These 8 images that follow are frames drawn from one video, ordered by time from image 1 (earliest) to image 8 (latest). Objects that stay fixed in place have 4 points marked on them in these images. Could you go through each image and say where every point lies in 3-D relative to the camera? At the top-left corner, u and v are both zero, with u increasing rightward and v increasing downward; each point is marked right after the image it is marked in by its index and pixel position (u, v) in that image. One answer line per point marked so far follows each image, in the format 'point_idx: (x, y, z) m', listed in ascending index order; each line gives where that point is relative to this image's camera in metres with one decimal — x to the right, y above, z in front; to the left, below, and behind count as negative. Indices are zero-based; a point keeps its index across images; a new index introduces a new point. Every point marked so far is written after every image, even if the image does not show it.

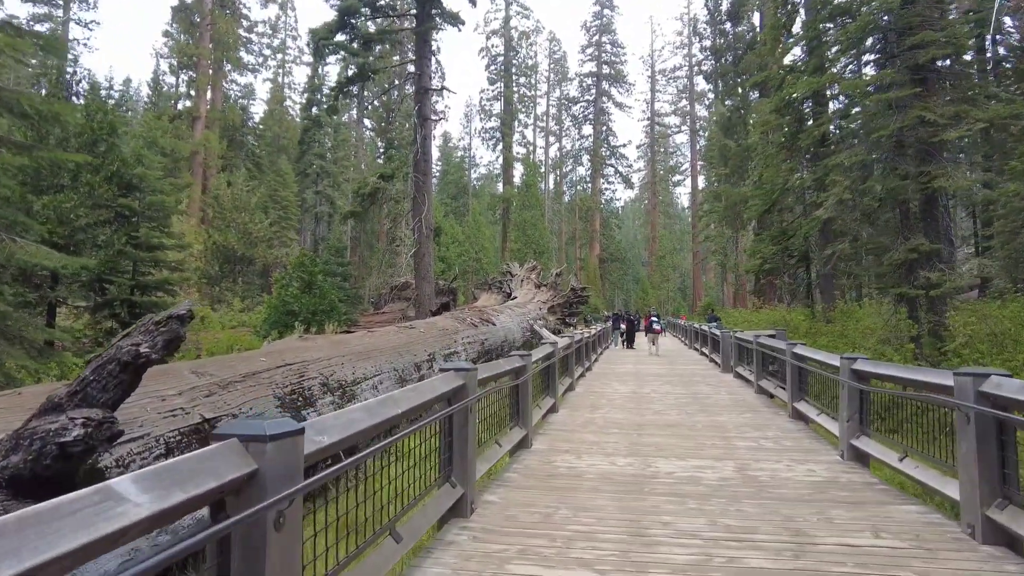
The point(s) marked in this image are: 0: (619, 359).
0: (+2.5, -1.6, +14.6) m
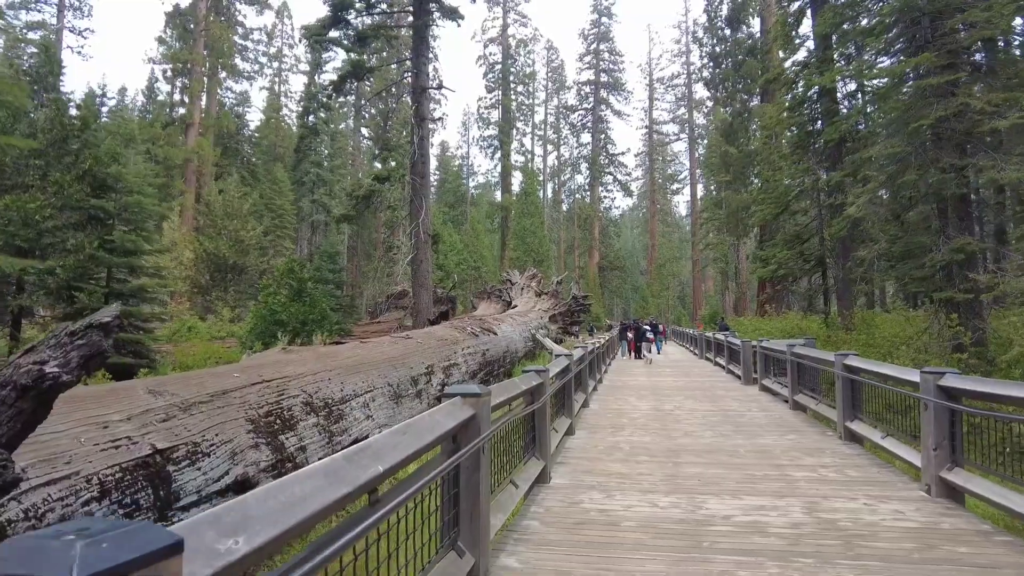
0: (+2.6, -1.8, +13.9) m
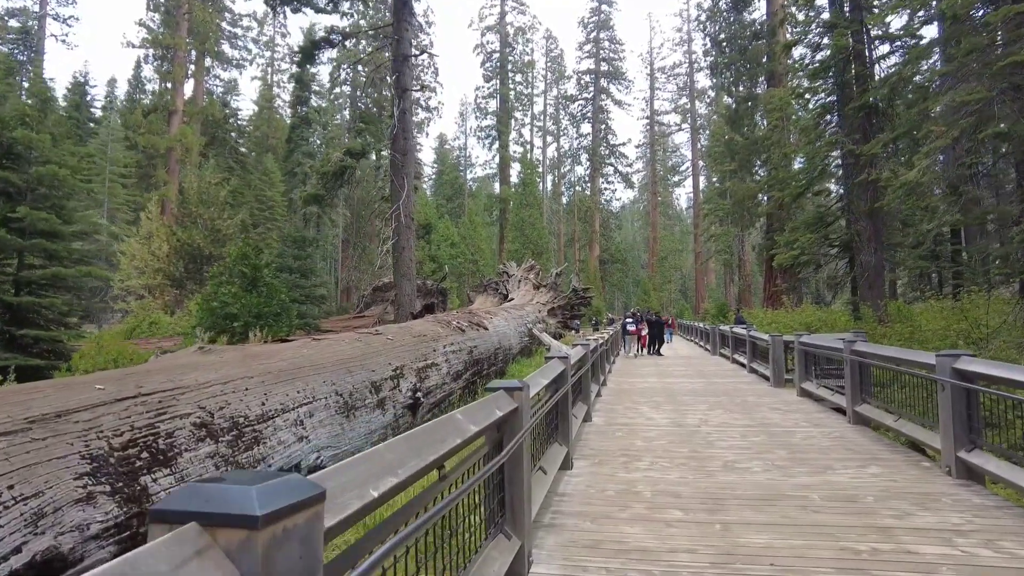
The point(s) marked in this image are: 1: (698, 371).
0: (+2.4, -1.5, +12.4) m
1: (+3.3, -1.5, +11.5) m
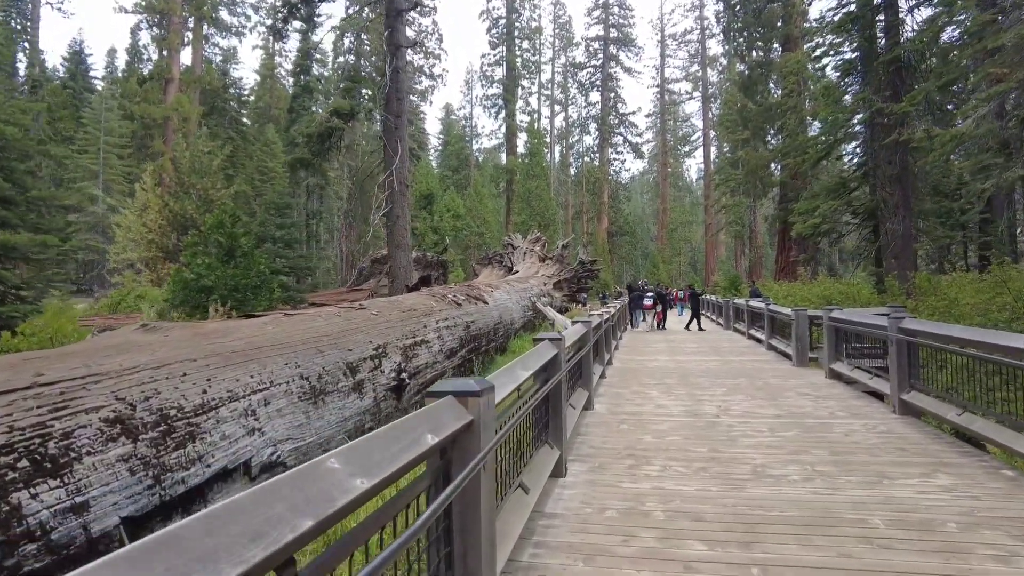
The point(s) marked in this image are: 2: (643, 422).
0: (+2.4, -1.0, +11.6) m
1: (+3.3, -1.0, +10.8) m
2: (+1.0, -1.1, +5.1) m
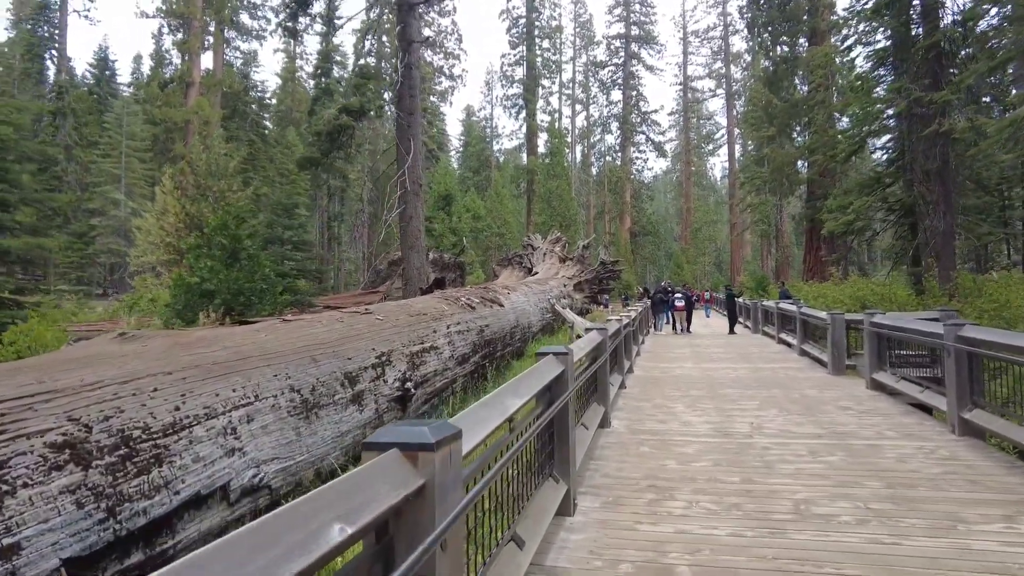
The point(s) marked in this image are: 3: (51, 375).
0: (+2.7, -1.1, +11.1) m
1: (+3.5, -1.0, +10.2) m
2: (+1.1, -1.1, +4.6) m
3: (-2.4, -0.4, +3.4) m
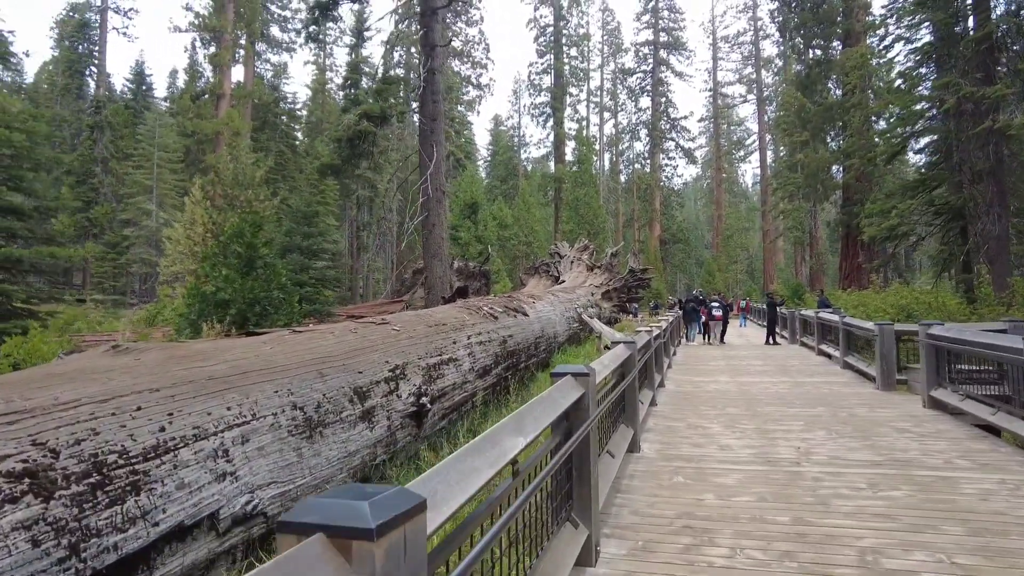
0: (+3.1, -1.2, +10.6) m
1: (+3.9, -1.1, +9.7) m
2: (+1.2, -1.1, +4.1) m
3: (-2.3, -0.5, +3.1) m
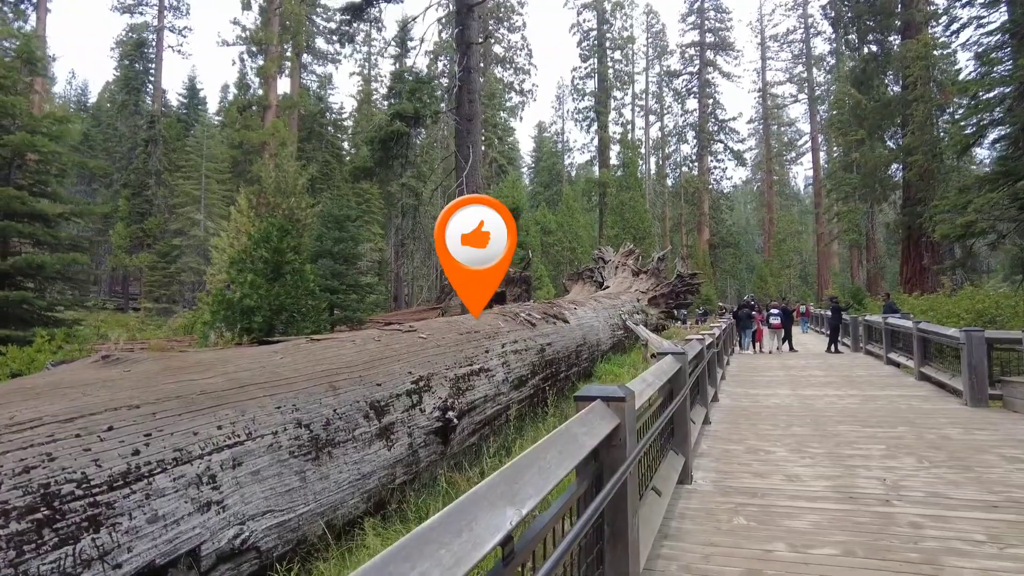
0: (+3.7, -1.3, +9.8) m
1: (+4.4, -1.2, +8.9) m
2: (+1.4, -1.1, +3.5) m
3: (-2.2, -0.5, +2.7) m
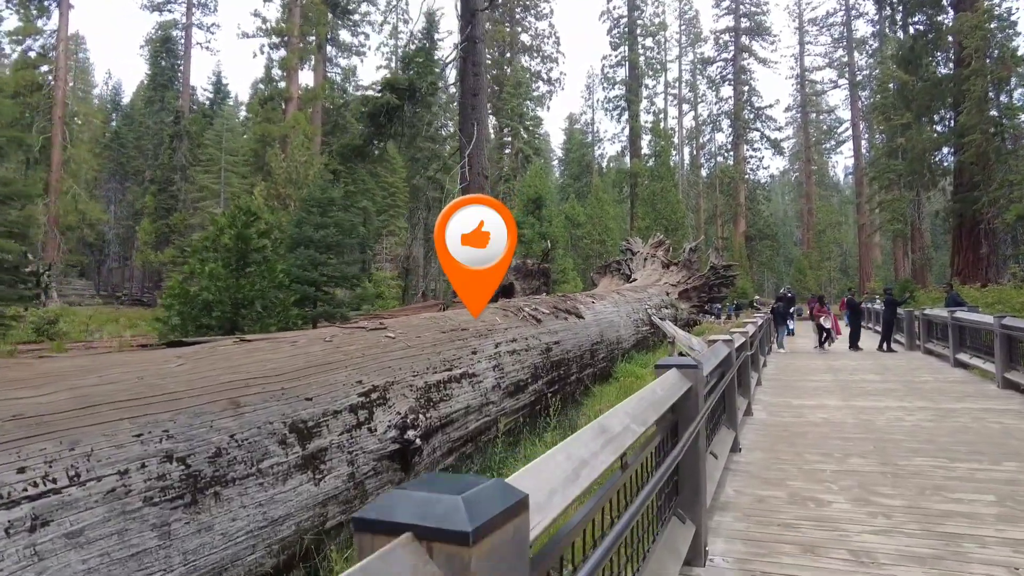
0: (+3.8, -1.1, +8.5) m
1: (+4.4, -1.0, +7.5) m
2: (+1.1, -1.1, +2.4) m
3: (-2.5, -0.5, +1.7) m
